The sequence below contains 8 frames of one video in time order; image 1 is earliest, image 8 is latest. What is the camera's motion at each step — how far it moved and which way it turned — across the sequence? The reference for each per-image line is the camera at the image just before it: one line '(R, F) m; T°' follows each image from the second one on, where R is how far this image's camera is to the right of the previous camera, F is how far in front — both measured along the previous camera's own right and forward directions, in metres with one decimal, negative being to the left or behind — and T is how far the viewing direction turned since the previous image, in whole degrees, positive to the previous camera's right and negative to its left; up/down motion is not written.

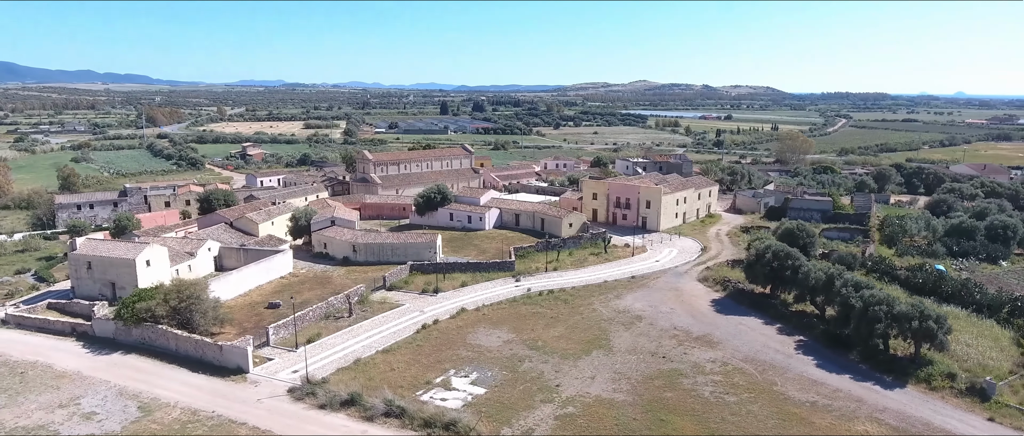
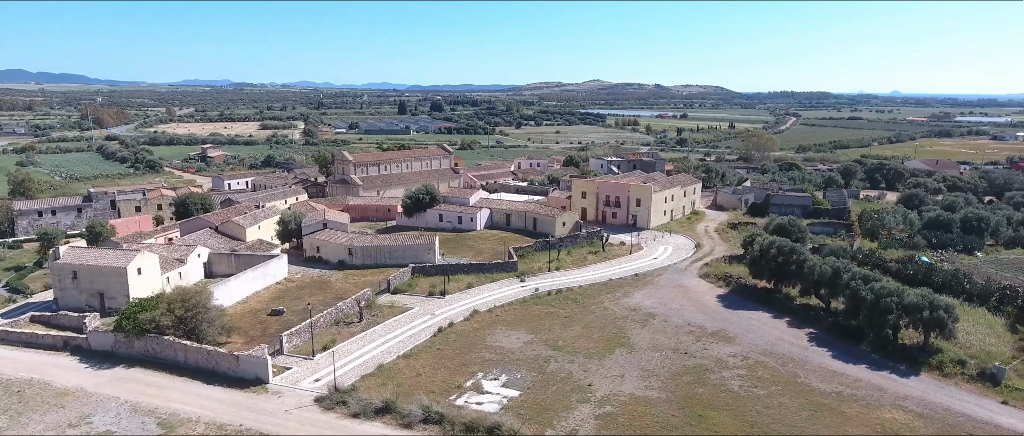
(-2.8, +0.3) m; +4°
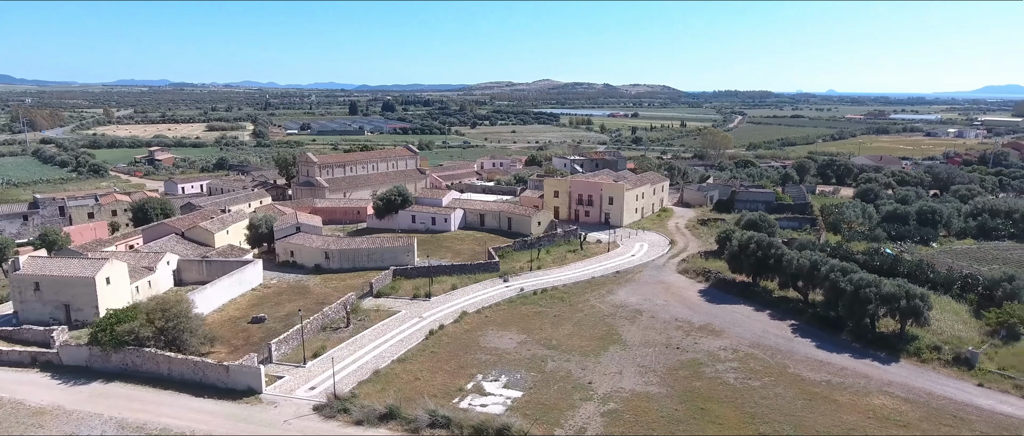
(-1.8, +0.2) m; +4°
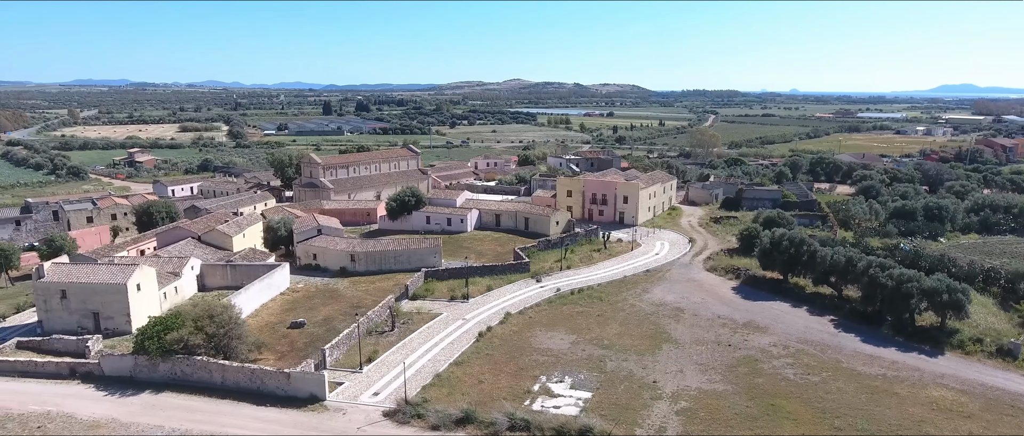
(-3.5, +0.3) m; +3°
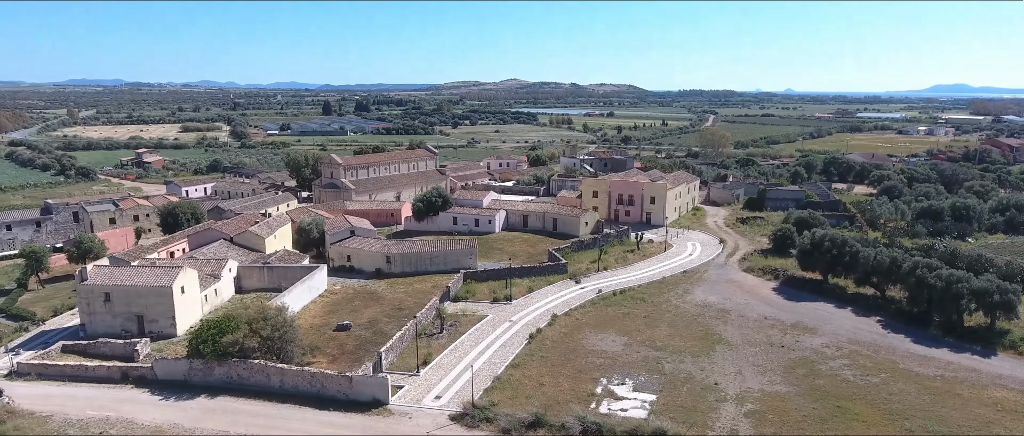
(-2.5, +0.2) m; +1°
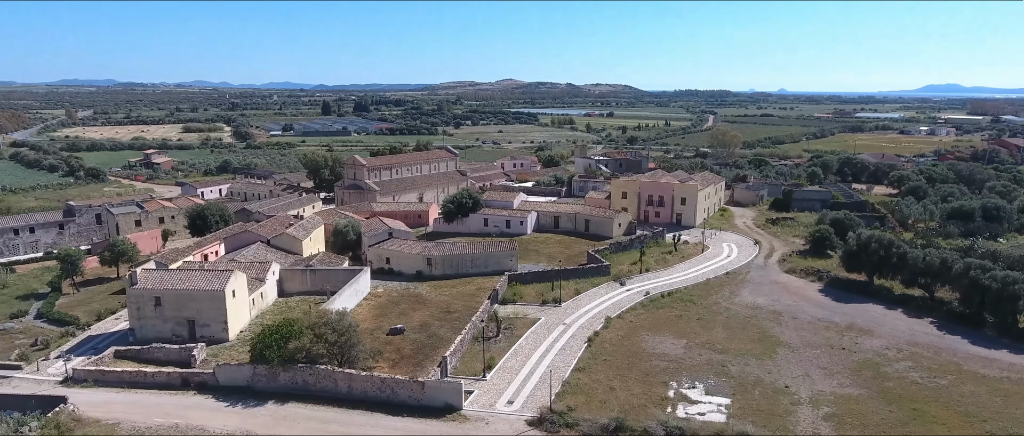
(-2.8, +0.3) m; +1°
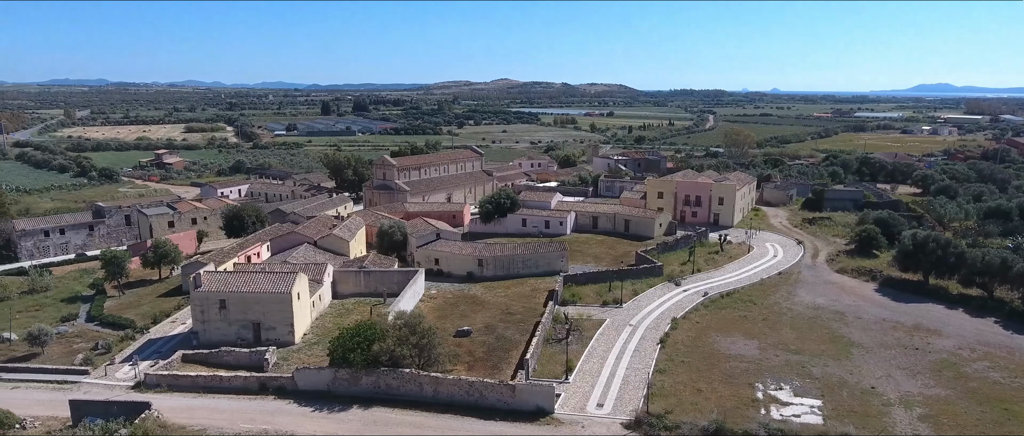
(-3.4, +0.3) m; +1°
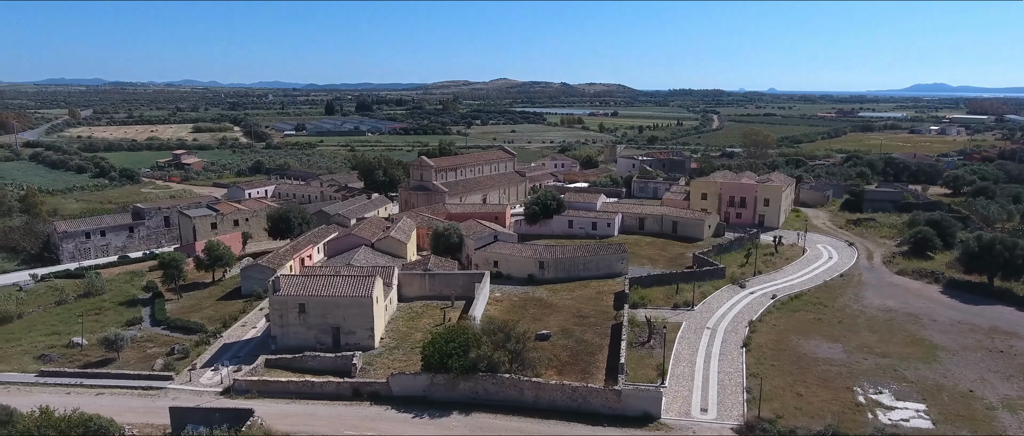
(-3.8, +0.2) m; +1°
